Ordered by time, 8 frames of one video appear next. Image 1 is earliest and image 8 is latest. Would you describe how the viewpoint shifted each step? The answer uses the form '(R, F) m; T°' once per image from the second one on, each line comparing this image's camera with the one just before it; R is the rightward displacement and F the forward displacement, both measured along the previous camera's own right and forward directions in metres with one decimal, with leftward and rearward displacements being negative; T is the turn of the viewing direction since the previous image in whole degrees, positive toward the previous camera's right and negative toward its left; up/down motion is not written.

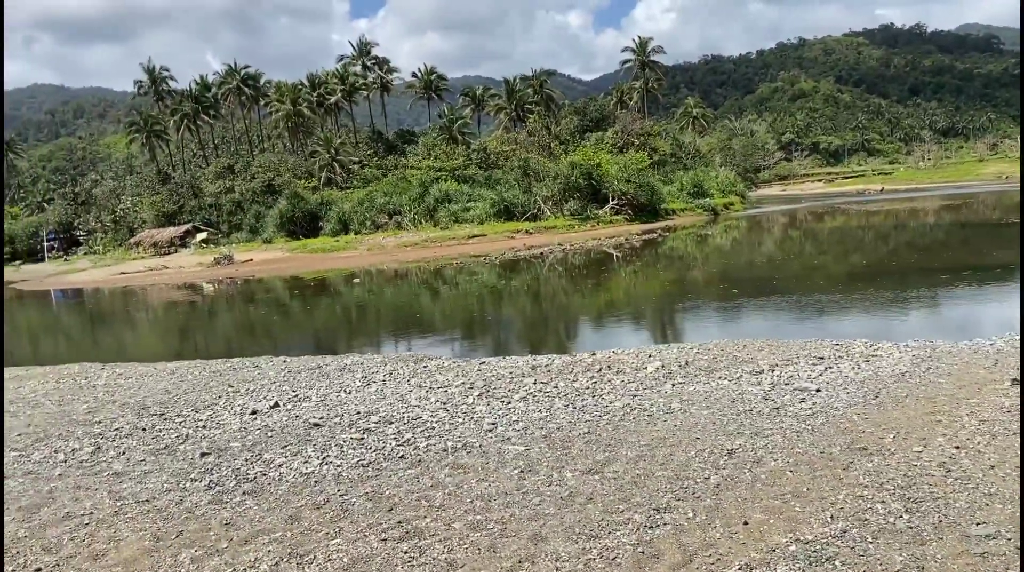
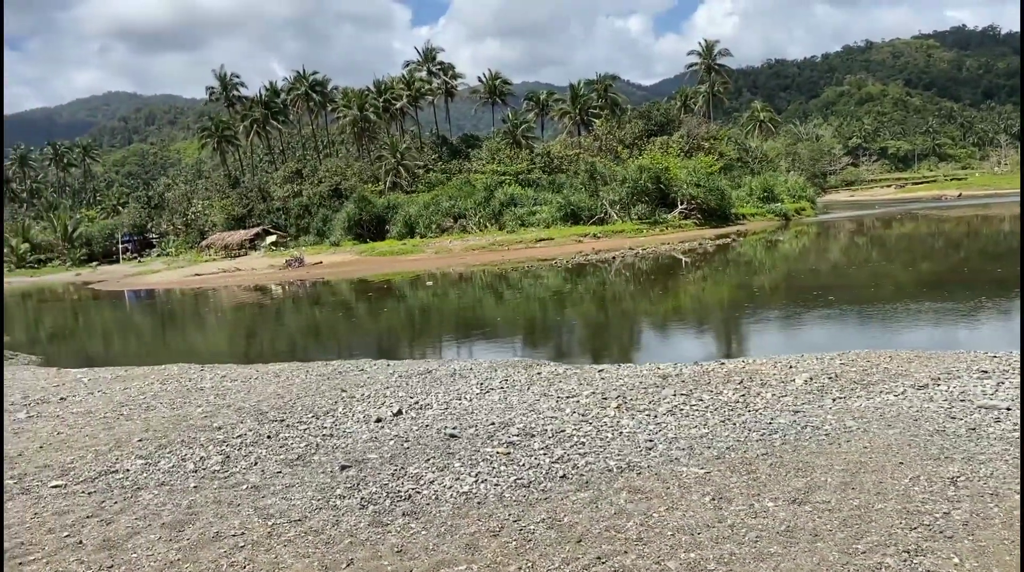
(-0.6, +0.5) m; -4°
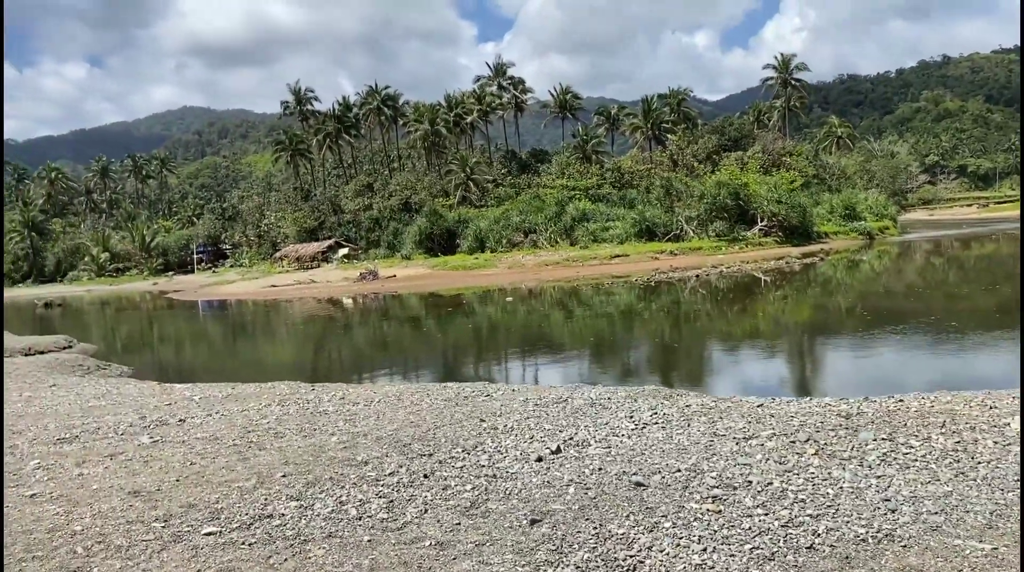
(-0.8, +0.7) m; -4°
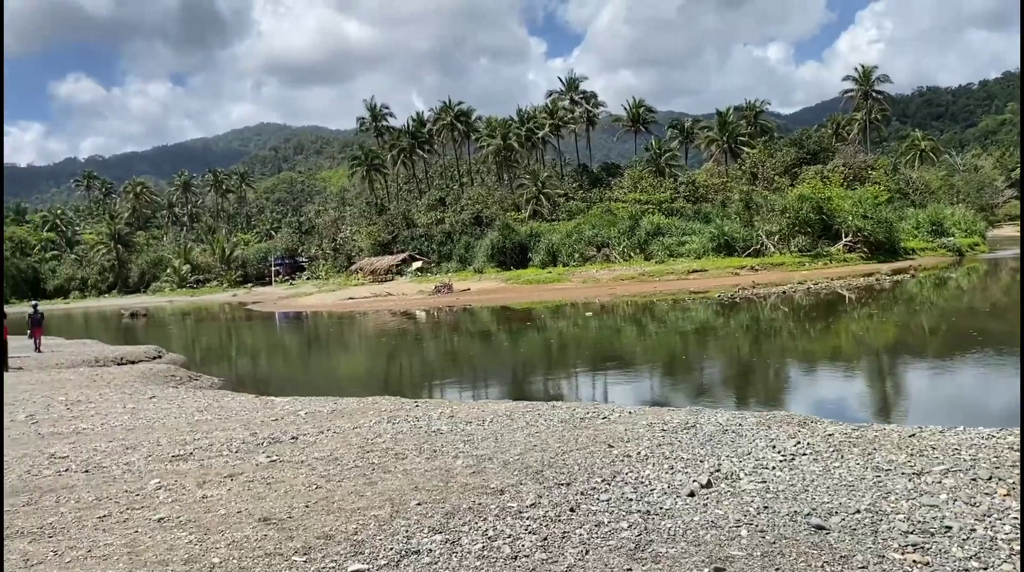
(-0.5, +0.4) m; -4°
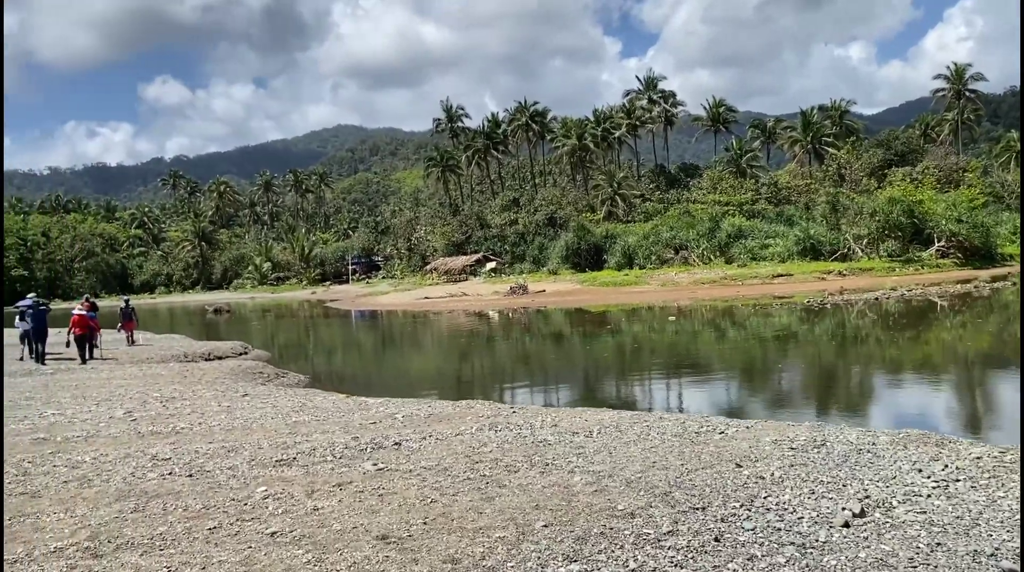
(-0.3, +0.4) m; -5°
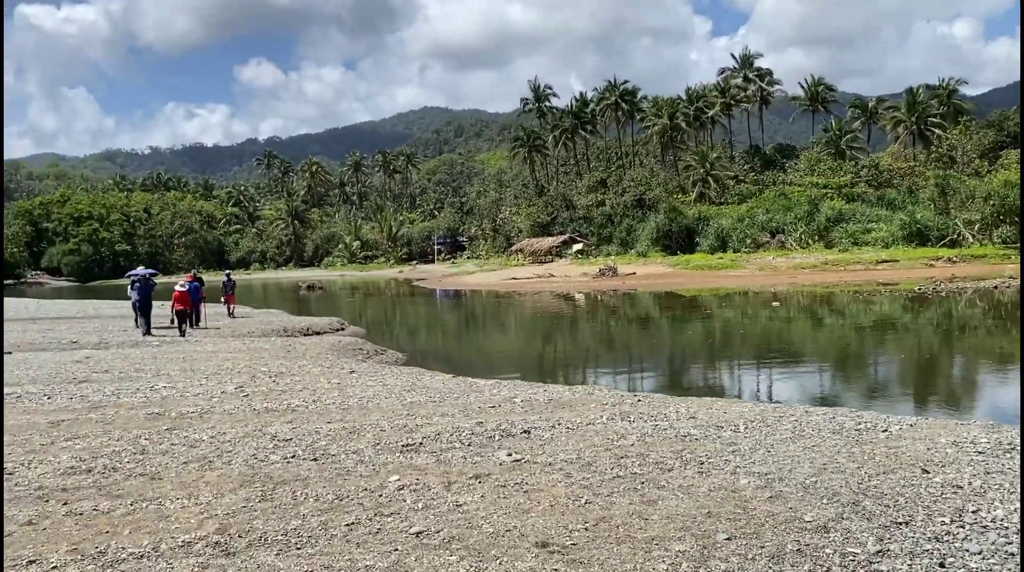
(-0.4, +0.6) m; -5°
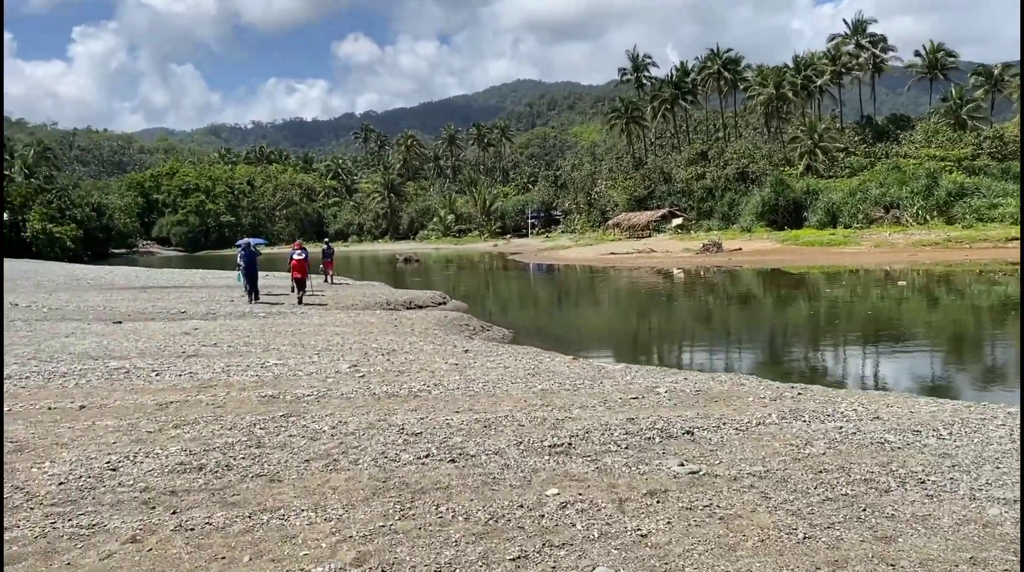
(-0.4, +0.9) m; -6°
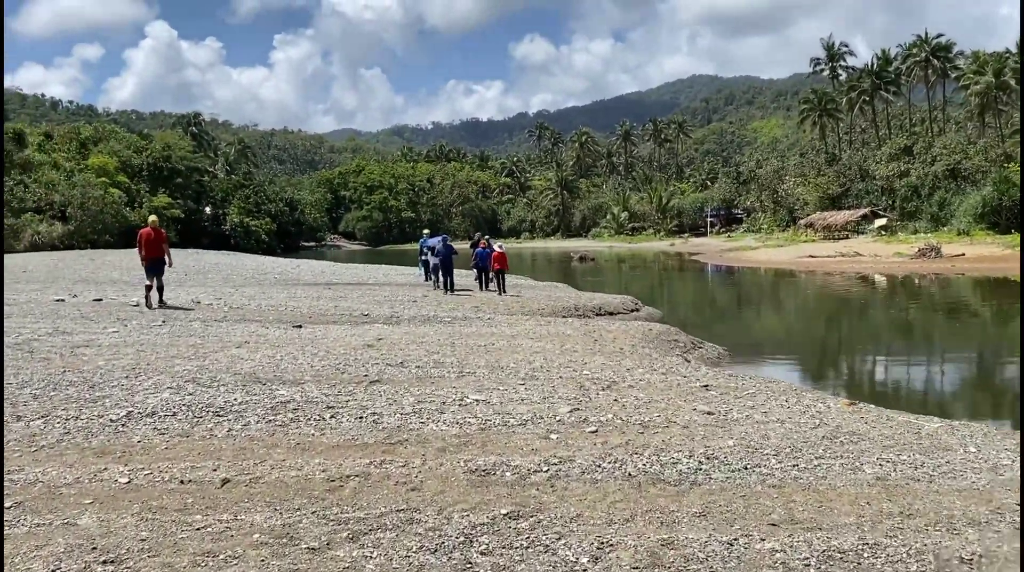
(-0.8, +2.1) m; -11°
